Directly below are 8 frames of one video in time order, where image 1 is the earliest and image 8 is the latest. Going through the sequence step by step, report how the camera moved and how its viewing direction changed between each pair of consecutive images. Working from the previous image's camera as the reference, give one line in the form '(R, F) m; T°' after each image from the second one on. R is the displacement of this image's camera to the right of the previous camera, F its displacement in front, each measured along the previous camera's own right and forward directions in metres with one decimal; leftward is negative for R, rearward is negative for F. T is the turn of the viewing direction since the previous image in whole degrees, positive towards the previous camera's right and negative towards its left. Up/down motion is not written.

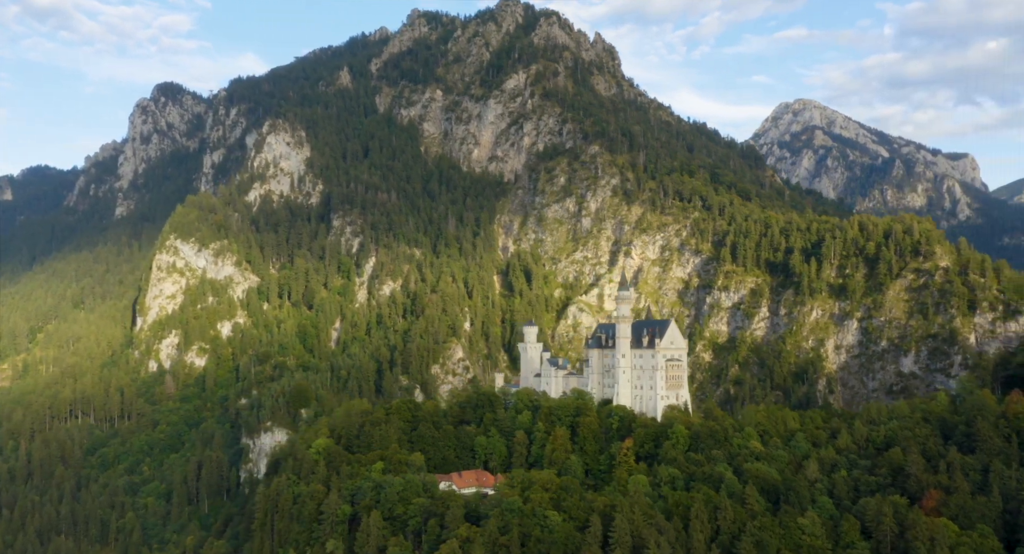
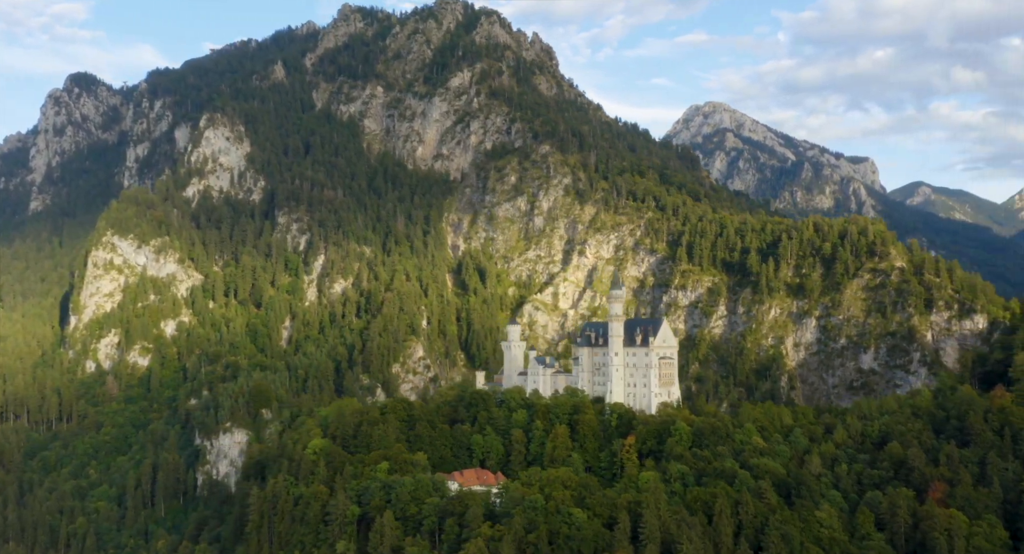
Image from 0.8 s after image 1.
(-6.9, +1.0) m; +4°
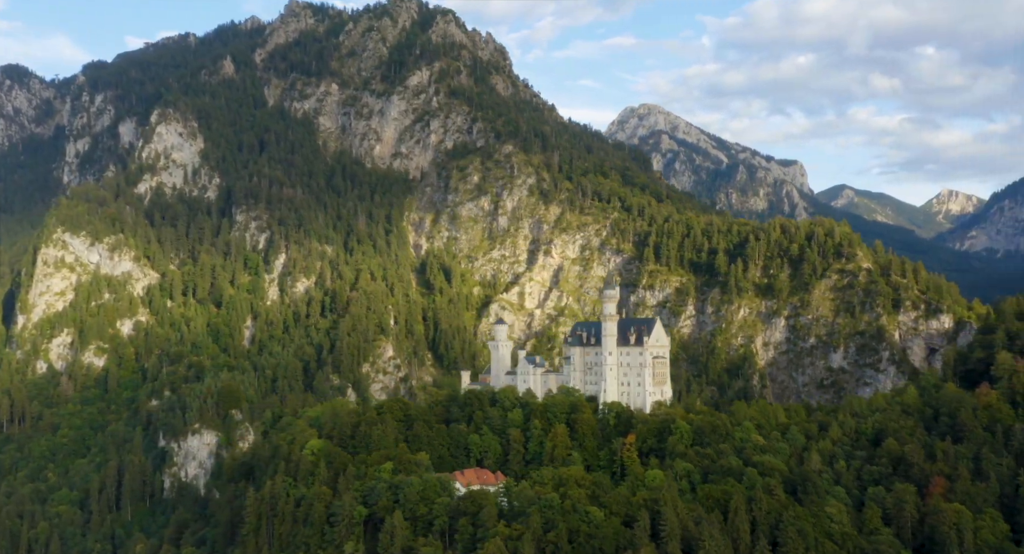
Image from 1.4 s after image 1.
(-5.1, +0.5) m; +3°
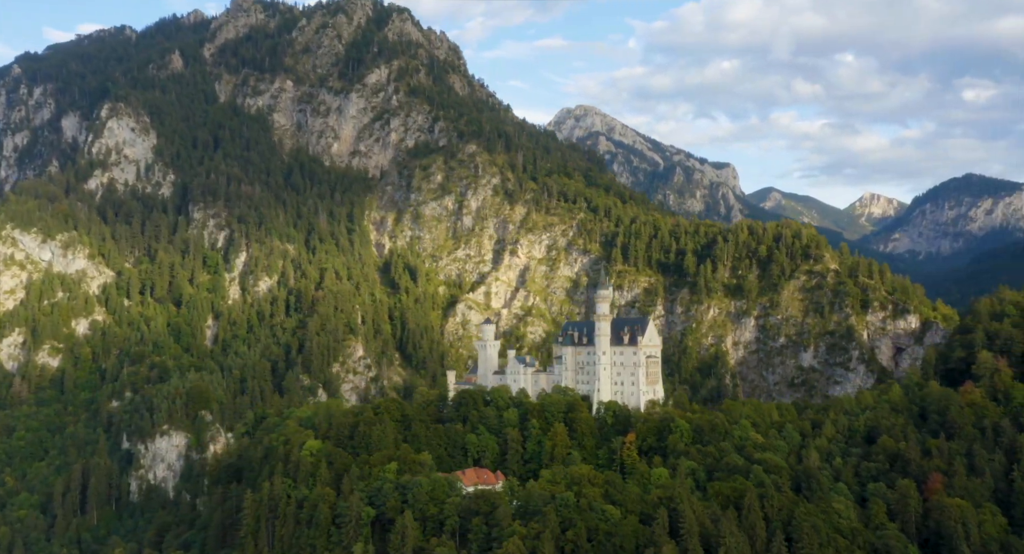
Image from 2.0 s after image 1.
(-5.0, +0.3) m; +3°
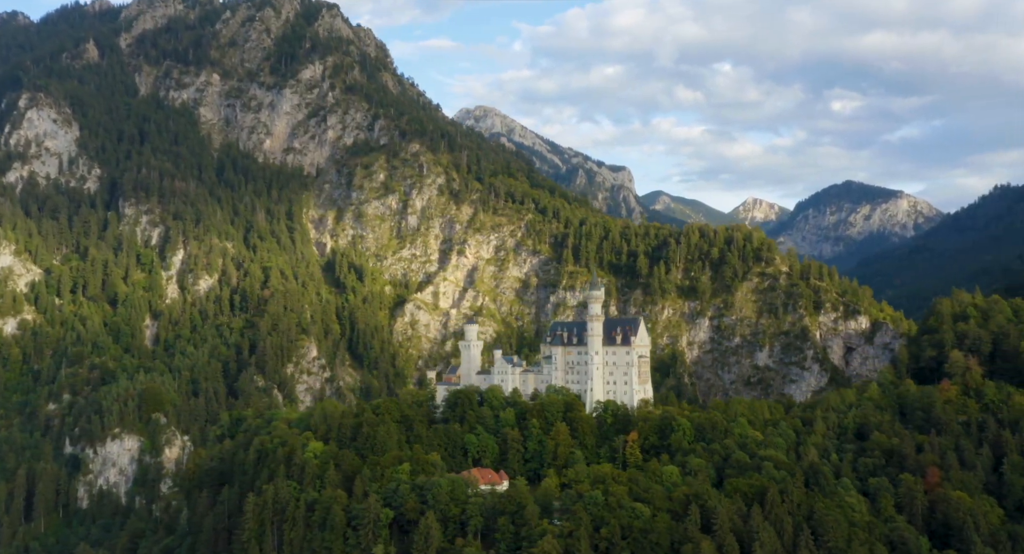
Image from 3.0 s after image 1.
(-8.3, +0.4) m; +5°
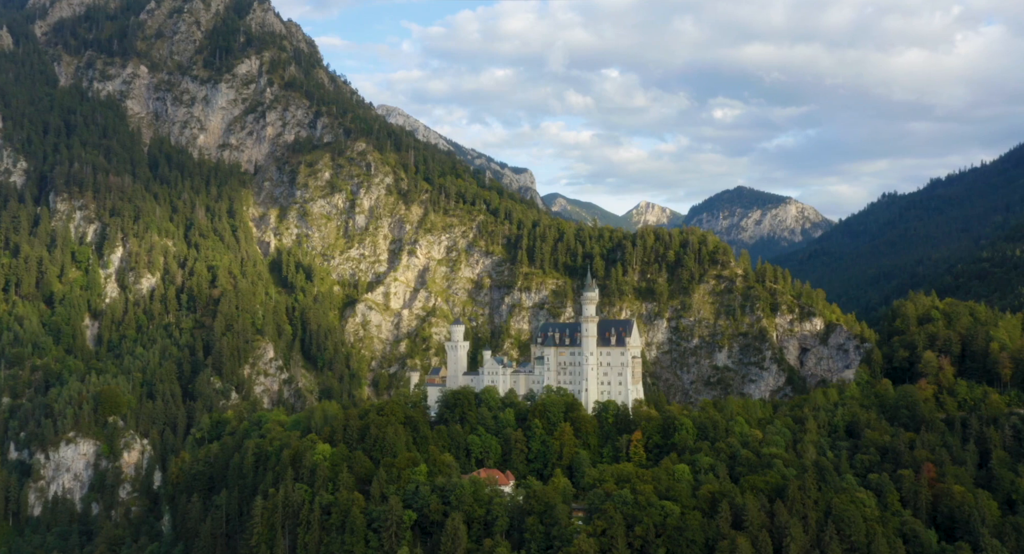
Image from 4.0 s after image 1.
(-8.2, 0.0) m; +5°
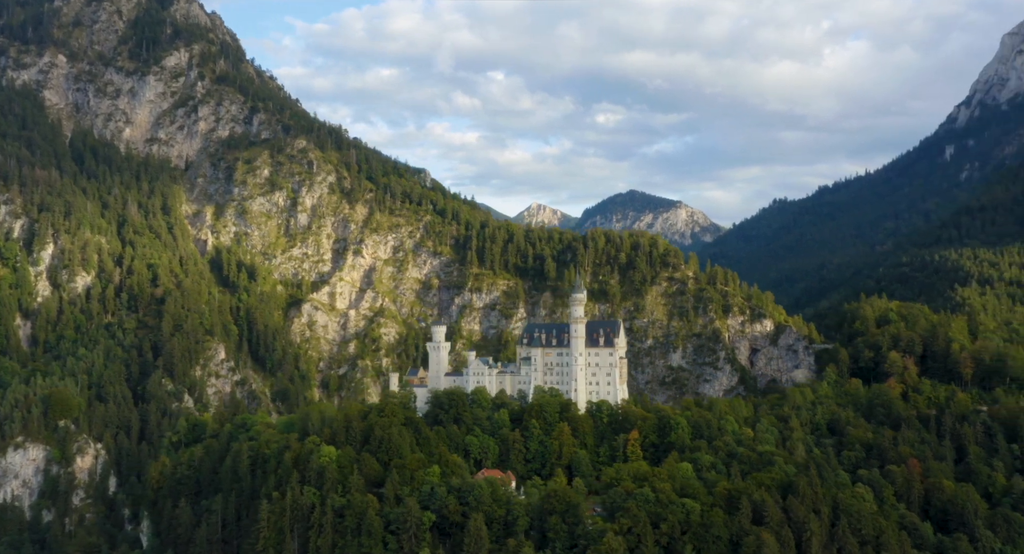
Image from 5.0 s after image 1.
(-8.1, -0.3) m; +5°
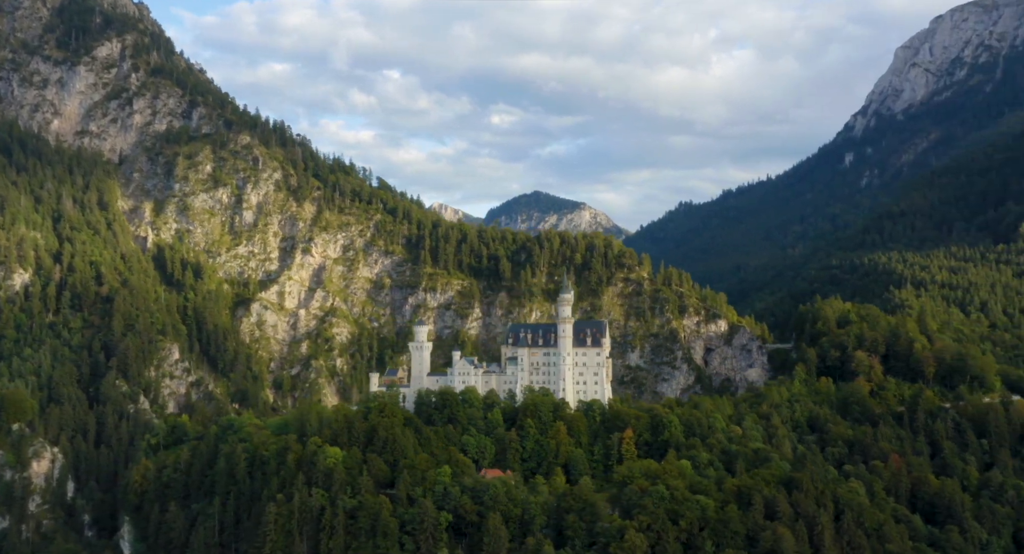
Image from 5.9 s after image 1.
(-7.2, -0.7) m; +4°
